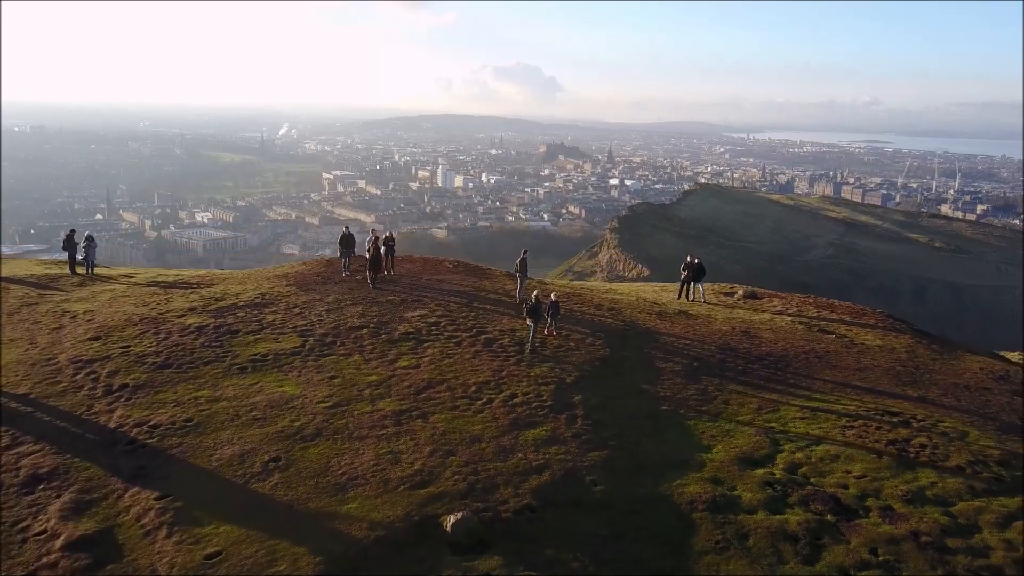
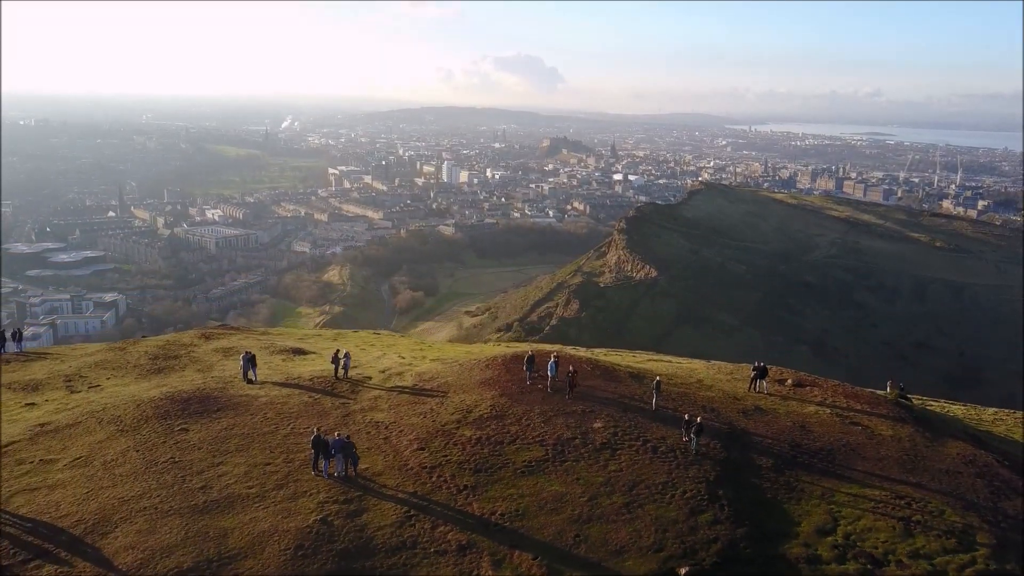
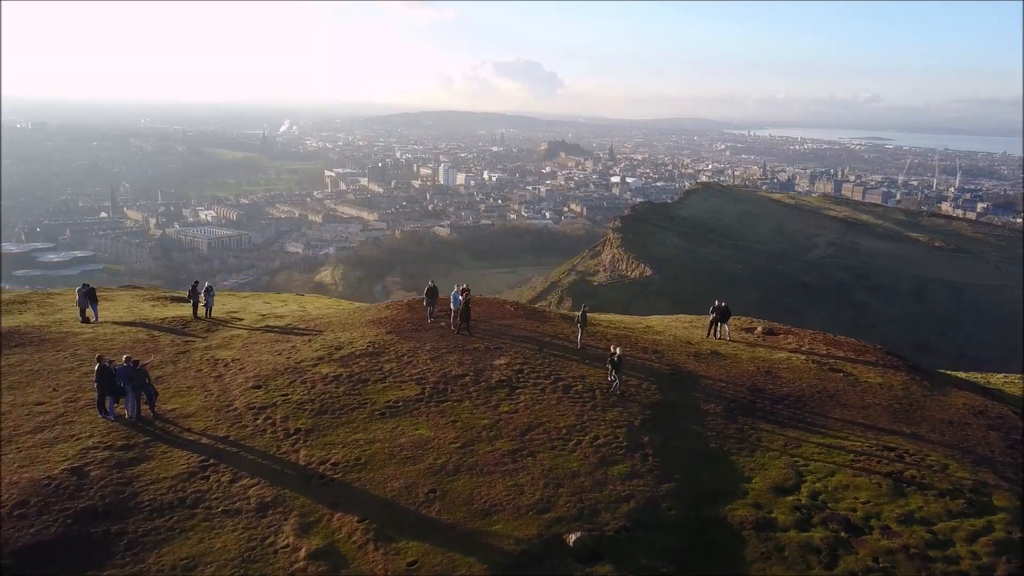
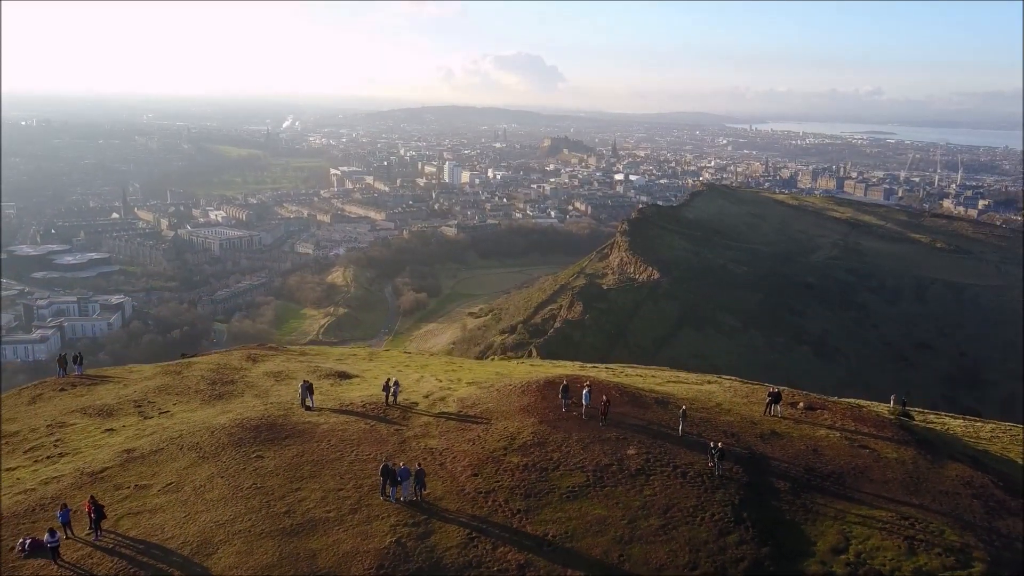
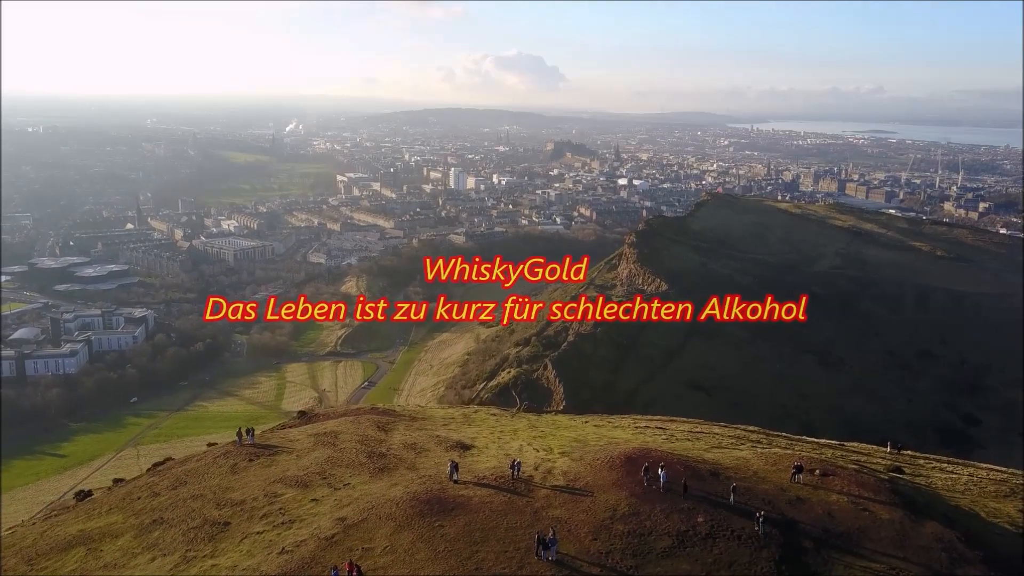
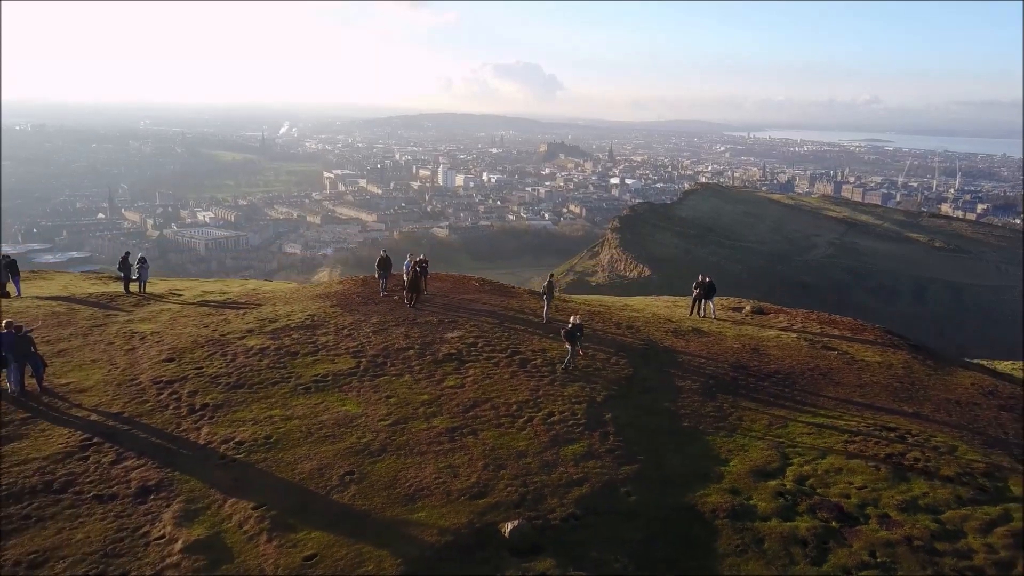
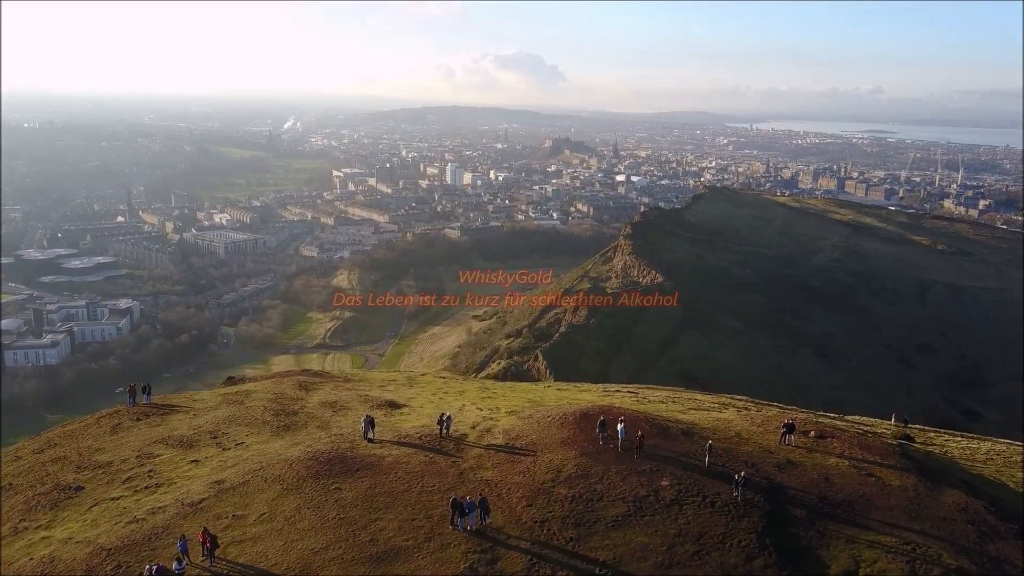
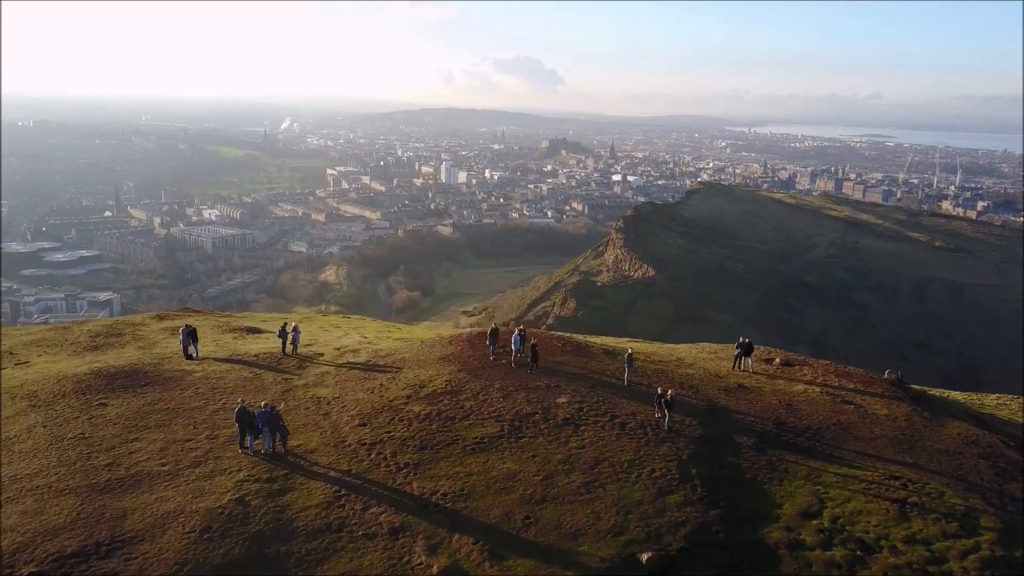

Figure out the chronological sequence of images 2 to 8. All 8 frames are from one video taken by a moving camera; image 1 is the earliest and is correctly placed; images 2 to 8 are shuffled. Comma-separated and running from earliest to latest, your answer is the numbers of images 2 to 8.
6, 3, 8, 2, 4, 7, 5
